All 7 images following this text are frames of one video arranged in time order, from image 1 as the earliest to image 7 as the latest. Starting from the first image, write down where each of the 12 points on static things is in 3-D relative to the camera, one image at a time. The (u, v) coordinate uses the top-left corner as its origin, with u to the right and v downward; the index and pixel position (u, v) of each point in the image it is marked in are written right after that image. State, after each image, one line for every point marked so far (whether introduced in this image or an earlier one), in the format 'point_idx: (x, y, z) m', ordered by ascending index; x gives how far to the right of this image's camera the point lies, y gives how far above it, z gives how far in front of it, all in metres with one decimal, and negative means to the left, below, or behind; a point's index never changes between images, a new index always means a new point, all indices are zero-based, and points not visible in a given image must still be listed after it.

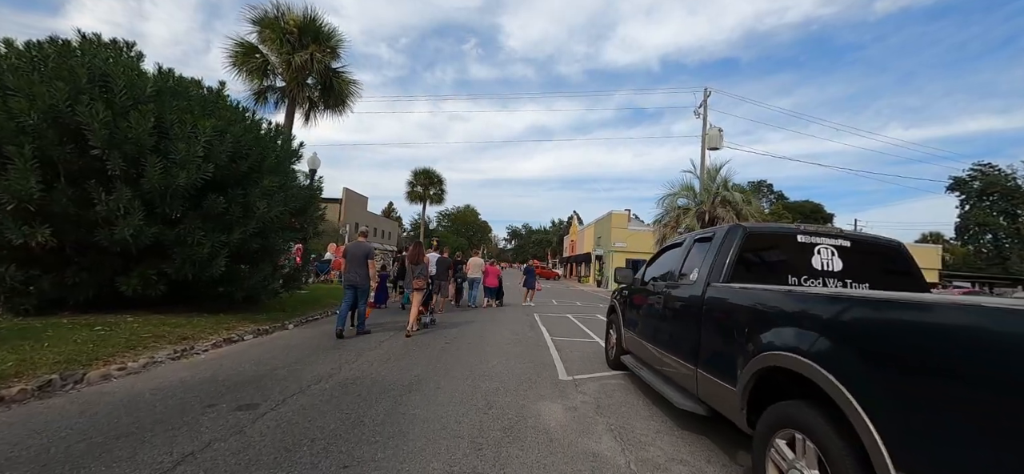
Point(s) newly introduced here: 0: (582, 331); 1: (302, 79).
0: (+2.1, -2.7, +11.9) m
1: (-8.2, +6.2, +16.1) m
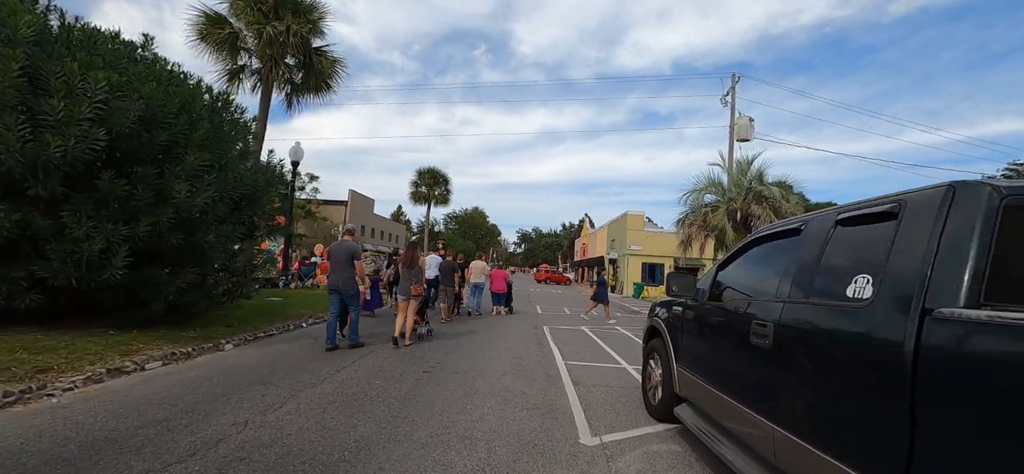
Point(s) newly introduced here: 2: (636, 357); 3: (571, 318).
0: (+2.1, -2.6, +9.6) m
1: (-8.0, +6.2, +14.1) m
2: (+2.8, -2.7, +9.2) m
3: (+2.3, -3.1, +16.3) m
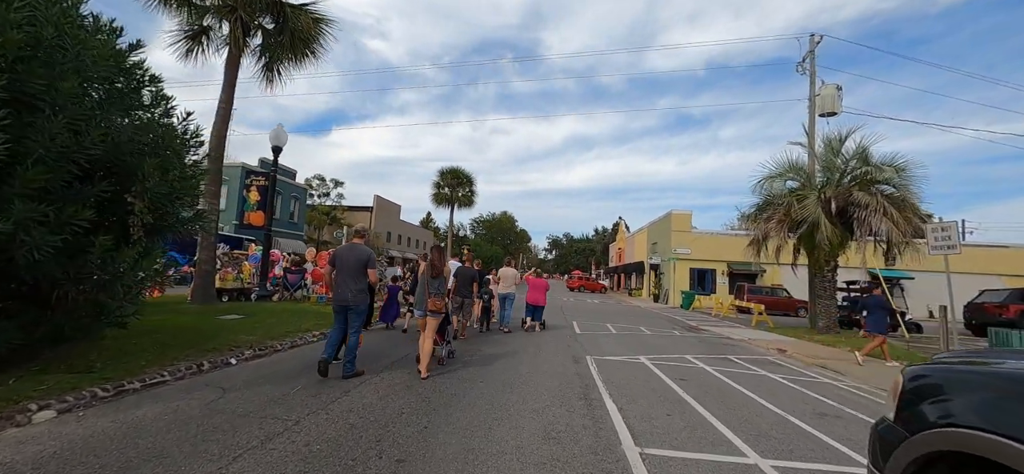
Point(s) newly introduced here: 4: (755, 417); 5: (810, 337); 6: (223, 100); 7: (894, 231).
0: (+2.6, -2.4, +5.9) m
1: (-7.3, +6.2, +11.2) m
2: (+3.2, -2.5, +5.5) m
3: (+3.3, -3.0, +12.6) m
4: (+3.3, -2.4, +5.6) m
5: (+11.2, -3.8, +15.6) m
6: (-8.3, +4.0, +11.9) m
7: (+12.4, +0.2, +13.4) m
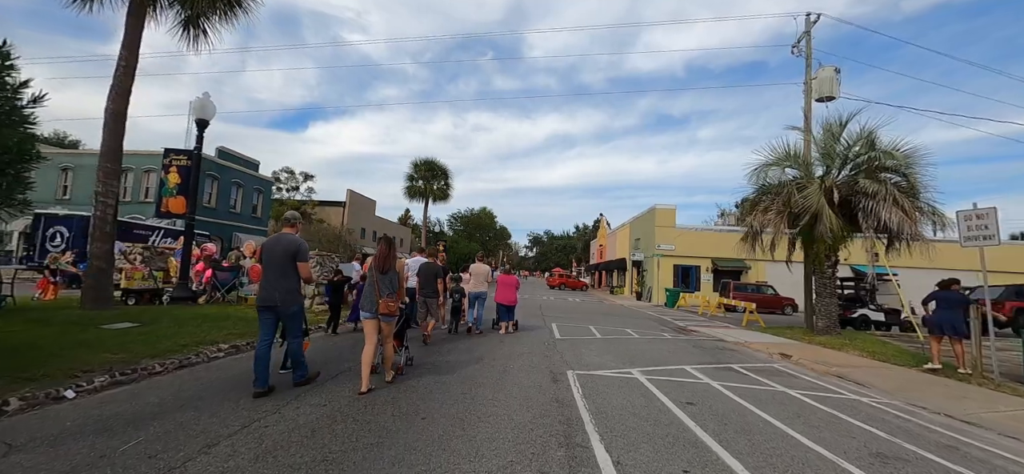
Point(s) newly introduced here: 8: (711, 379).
0: (+2.1, -2.2, +4.2) m
1: (-8.0, +6.4, +9.0) m
2: (+2.7, -2.3, +3.8) m
3: (+2.5, -2.8, +10.9) m
4: (+2.8, -2.2, +4.0) m
5: (+10.2, -3.5, +14.3) m
6: (-9.1, +4.2, +9.7) m
7: (+11.6, +0.4, +12.2) m
8: (+3.8, -2.7, +7.9) m
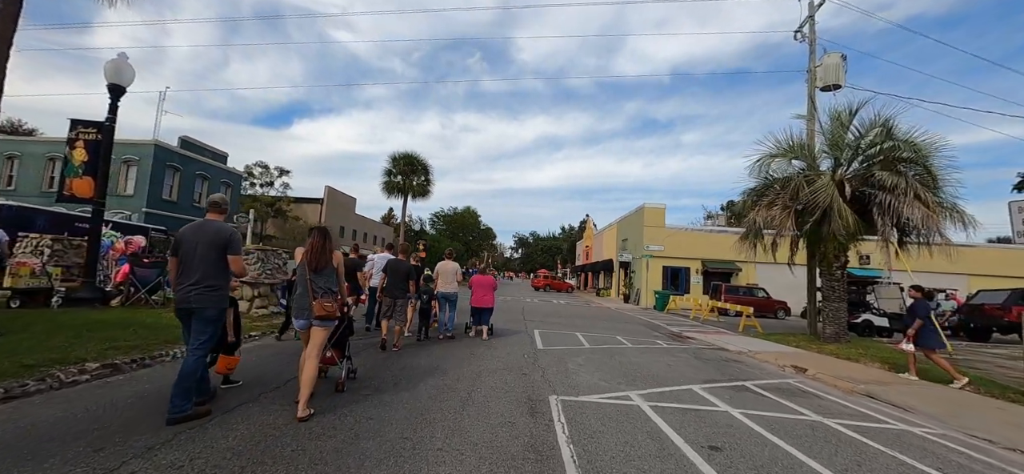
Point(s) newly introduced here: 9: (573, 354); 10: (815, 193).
0: (+1.7, -2.1, +2.6) m
1: (-8.4, +6.7, +7.1) m
2: (+2.4, -2.1, +2.3) m
3: (+1.9, -2.7, +9.4) m
4: (+2.5, -2.1, +2.5) m
5: (+9.5, -3.4, +13.0) m
6: (-9.6, +4.5, +7.8) m
7: (+11.0, +0.5, +10.9) m
8: (+3.3, -2.6, +6.4) m
9: (+1.3, -2.6, +9.1) m
10: (+9.1, +1.3, +12.3) m
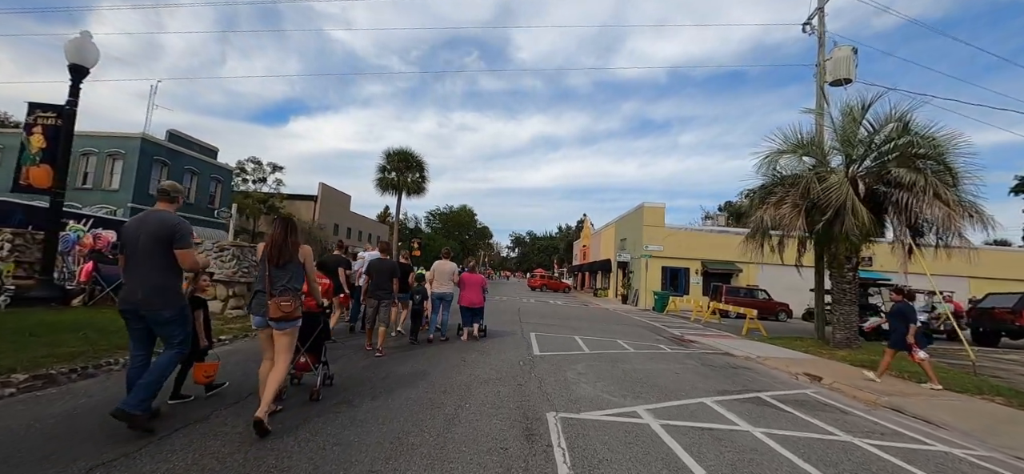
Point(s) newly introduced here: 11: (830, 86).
0: (+1.7, -2.0, +2.0) m
1: (-8.4, +6.8, +6.4) m
2: (+2.3, -2.1, +1.6) m
3: (+1.8, -2.6, +8.7) m
4: (+2.4, -2.0, +1.8) m
5: (+9.3, -3.4, +12.4) m
6: (-9.6, +4.6, +7.0) m
7: (+10.9, +0.5, +10.3) m
8: (+3.2, -2.5, +5.8) m
9: (+1.2, -2.5, +8.5) m
10: (+9.0, +1.3, +11.7) m
11: (+11.6, +5.5, +15.1) m
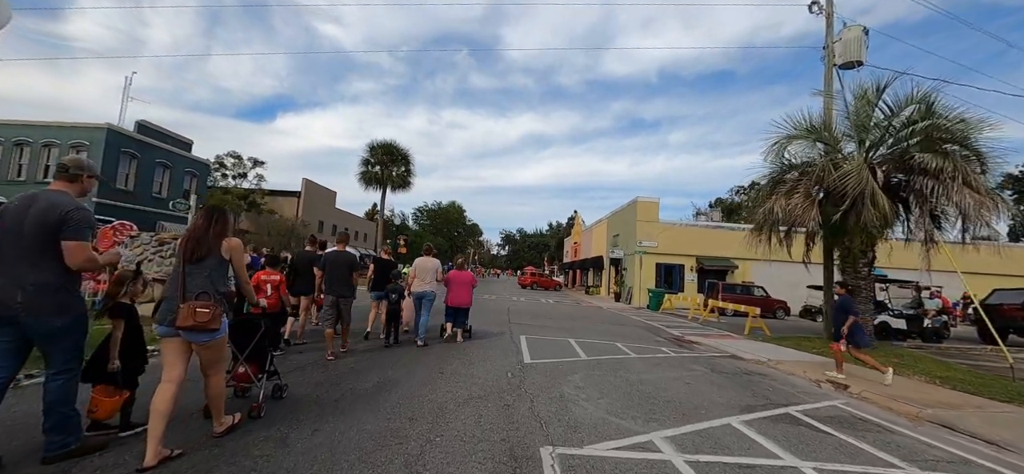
0: (+1.6, -1.9, +0.9) m
1: (-8.6, +7.0, +5.0) m
2: (+2.2, -1.9, +0.5) m
3: (+1.5, -2.4, +7.6) m
4: (+2.3, -1.9, +0.7) m
5: (+9.0, -3.2, +11.4) m
6: (-9.8, +4.7, +5.6) m
7: (+10.6, +0.7, +9.4) m
8: (+3.0, -2.4, +4.7) m
9: (+1.0, -2.4, +7.3) m
10: (+8.6, +1.5, +10.8) m
11: (+11.2, +5.7, +14.1) m
